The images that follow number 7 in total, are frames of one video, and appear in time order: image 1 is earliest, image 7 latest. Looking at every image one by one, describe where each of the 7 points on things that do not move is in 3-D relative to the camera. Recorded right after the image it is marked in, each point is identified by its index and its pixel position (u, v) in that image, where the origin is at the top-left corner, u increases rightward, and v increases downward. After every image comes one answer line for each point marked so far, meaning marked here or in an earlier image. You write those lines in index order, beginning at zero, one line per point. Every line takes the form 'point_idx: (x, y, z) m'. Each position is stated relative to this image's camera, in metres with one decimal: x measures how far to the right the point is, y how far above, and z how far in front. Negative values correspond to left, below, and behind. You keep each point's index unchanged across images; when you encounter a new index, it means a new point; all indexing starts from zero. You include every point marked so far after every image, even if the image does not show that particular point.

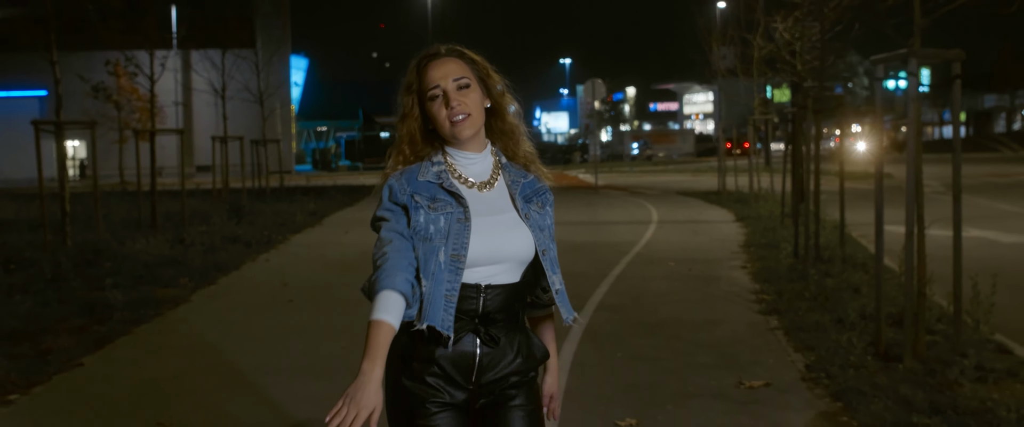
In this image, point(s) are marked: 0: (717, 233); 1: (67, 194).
0: (+3.2, -0.3, +15.7) m
1: (-5.9, +0.3, +13.4) m
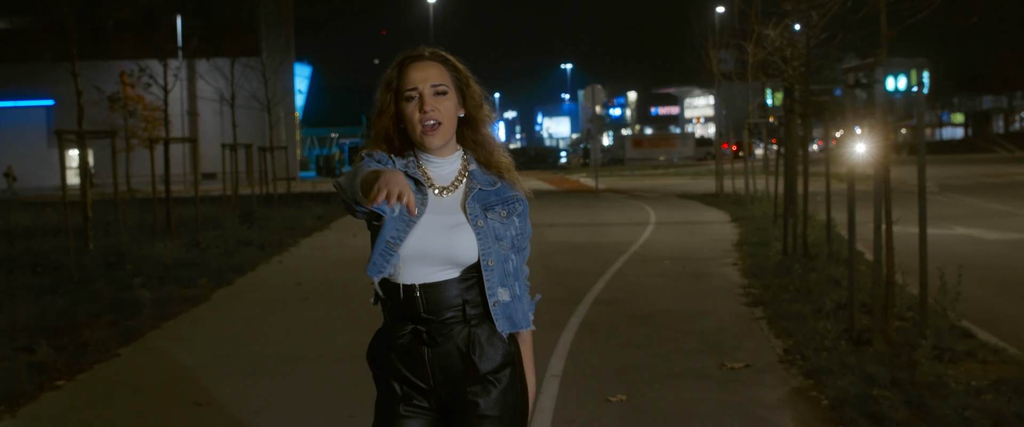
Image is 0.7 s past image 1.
0: (+3.2, -0.3, +16.2) m
1: (-5.9, +0.2, +14.0) m
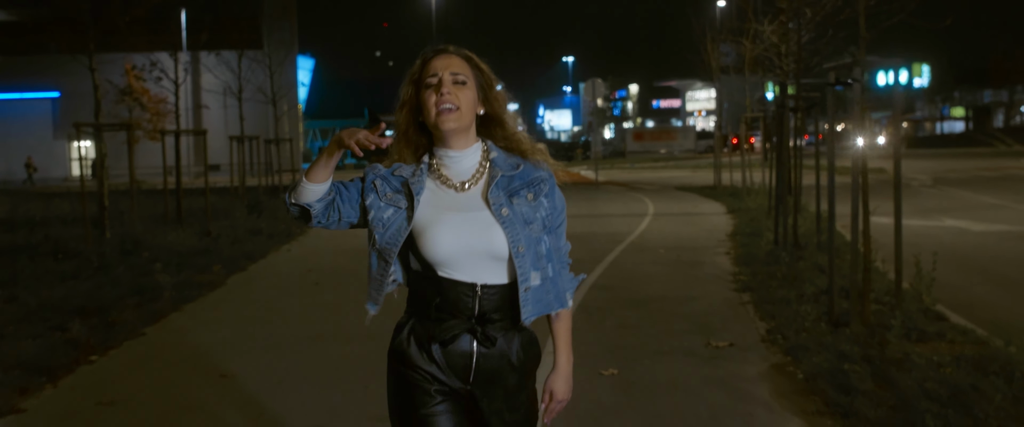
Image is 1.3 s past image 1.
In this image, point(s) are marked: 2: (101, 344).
0: (+3.2, -0.2, +16.7) m
1: (-5.9, +0.4, +14.5) m
2: (-3.0, -0.9, +7.3) m
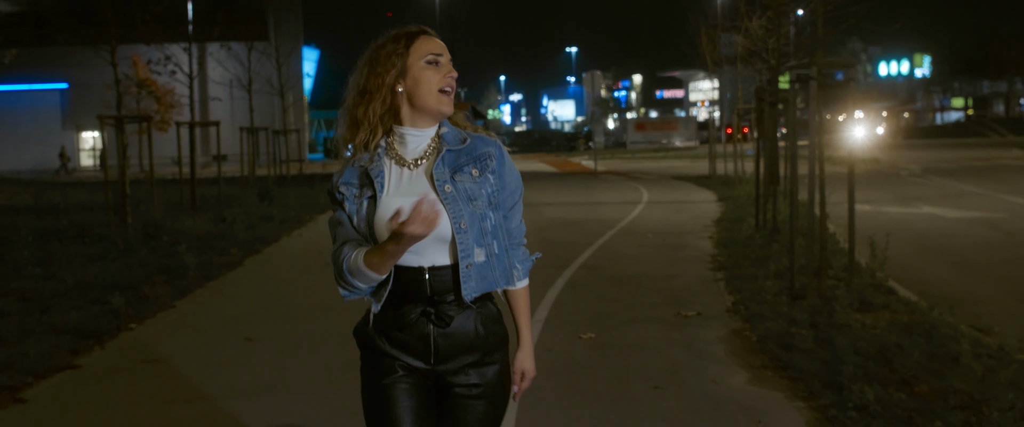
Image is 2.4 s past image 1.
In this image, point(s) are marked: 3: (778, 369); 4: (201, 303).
0: (+3.2, 0.0, +17.6) m
1: (-5.9, +0.5, +15.4) m
2: (-3.0, -0.8, +8.2) m
3: (+1.6, -0.9, +6.2) m
4: (-2.7, -0.8, +8.9) m
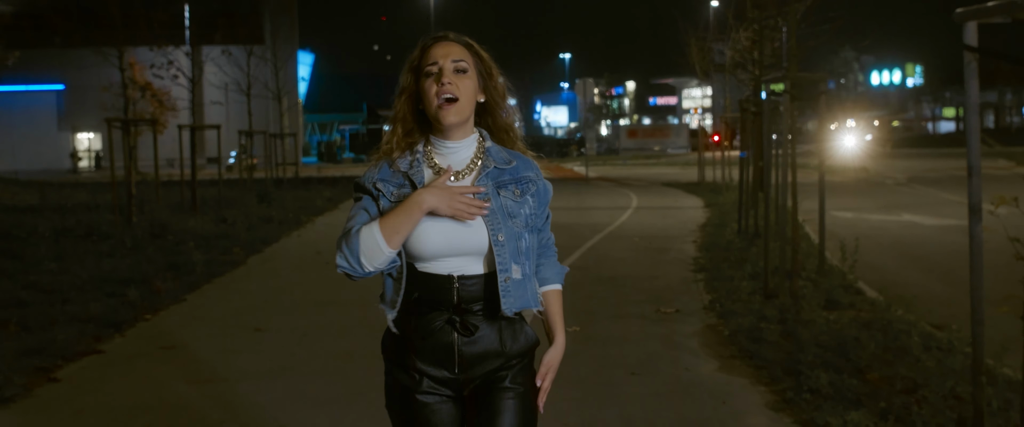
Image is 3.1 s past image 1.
0: (+3.1, 0.0, +18.2) m
1: (-6.0, +0.6, +15.9) m
2: (-3.1, -0.8, +8.7) m
3: (+1.6, -1.0, +6.7) m
4: (-2.8, -0.8, +9.4) m
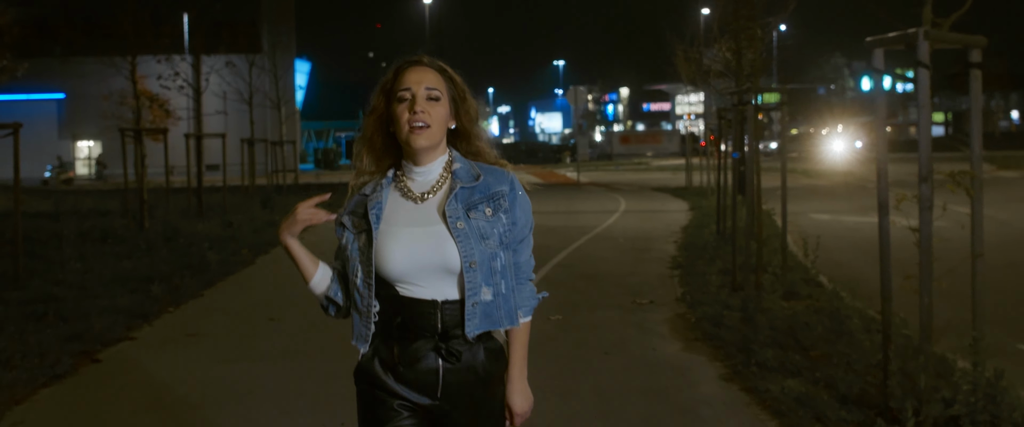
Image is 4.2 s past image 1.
0: (+2.9, -0.1, +19.1) m
1: (-6.2, +0.5, +16.8) m
2: (-3.2, -0.8, +9.6) m
3: (+1.5, -1.0, +7.6) m
4: (-2.9, -0.8, +10.3) m
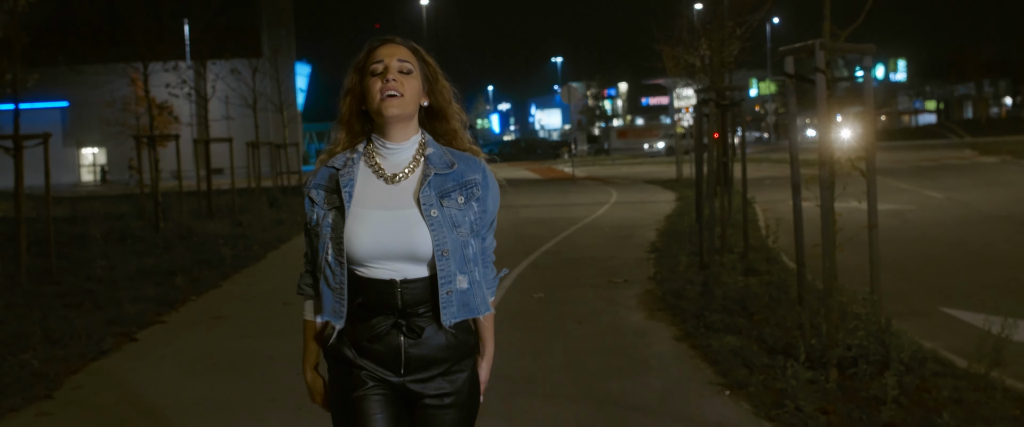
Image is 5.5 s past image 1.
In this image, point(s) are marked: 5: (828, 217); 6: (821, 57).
0: (+2.8, +0.1, +20.1) m
1: (-6.3, +0.4, +17.9) m
2: (-3.3, -0.8, +10.6) m
3: (+1.3, -0.8, +8.7) m
4: (-3.0, -0.8, +11.3) m
5: (+1.9, 0.0, +6.1) m
6: (+1.9, +1.0, +6.1) m
